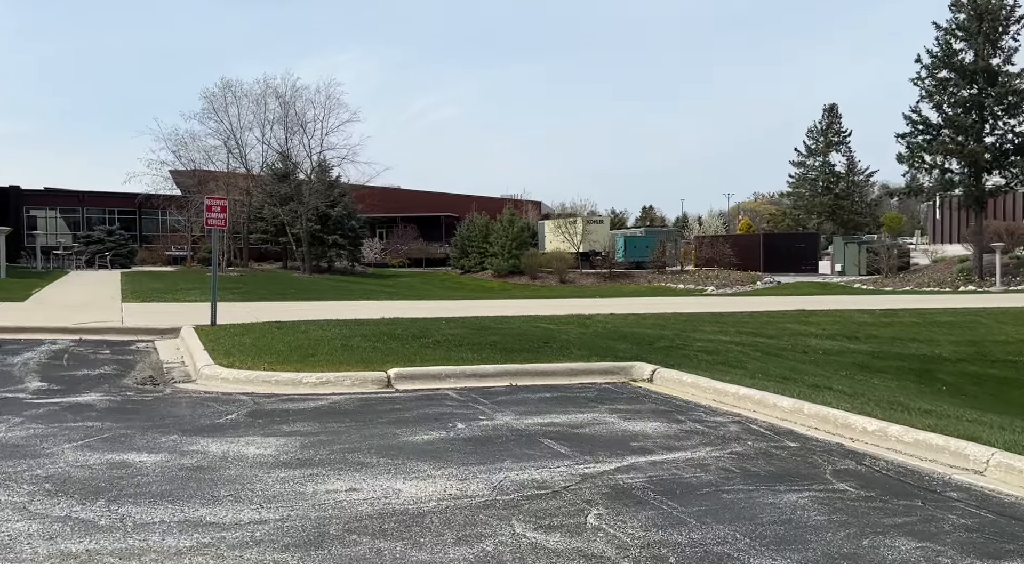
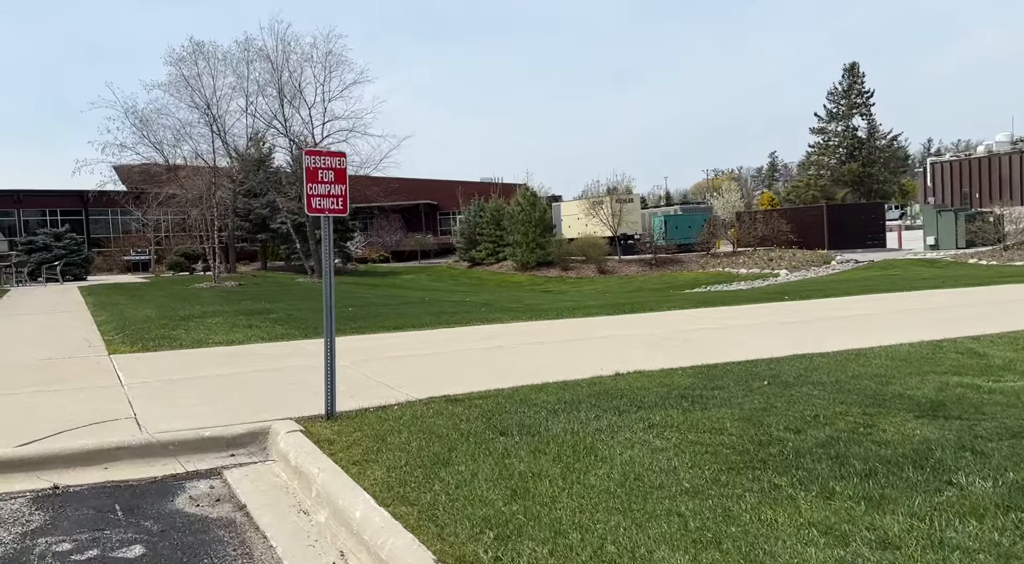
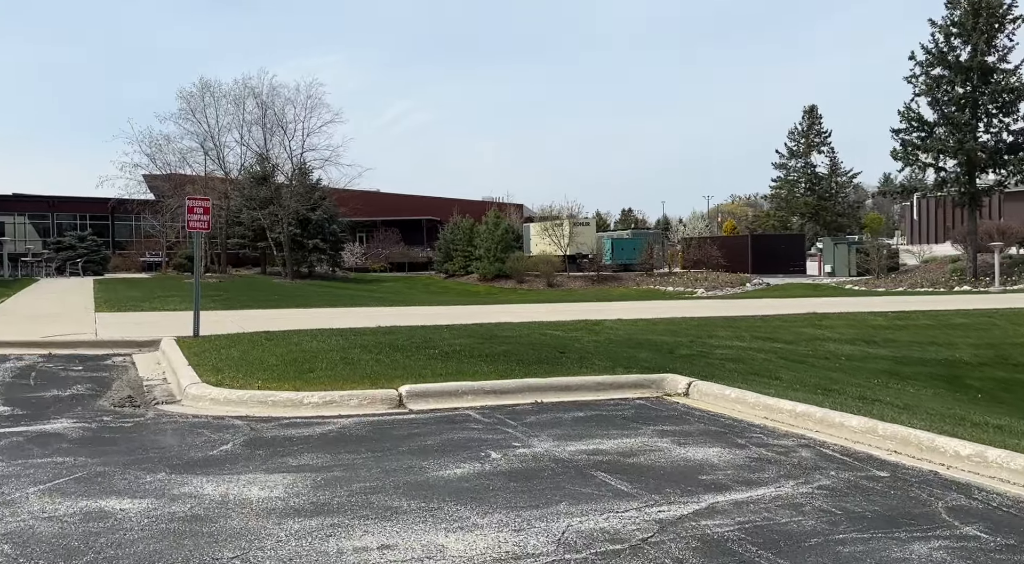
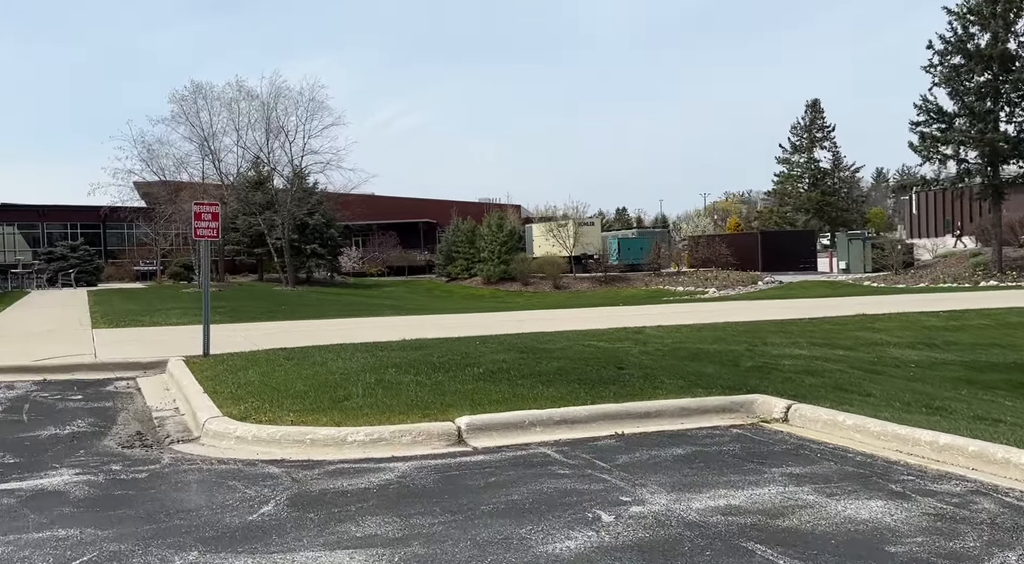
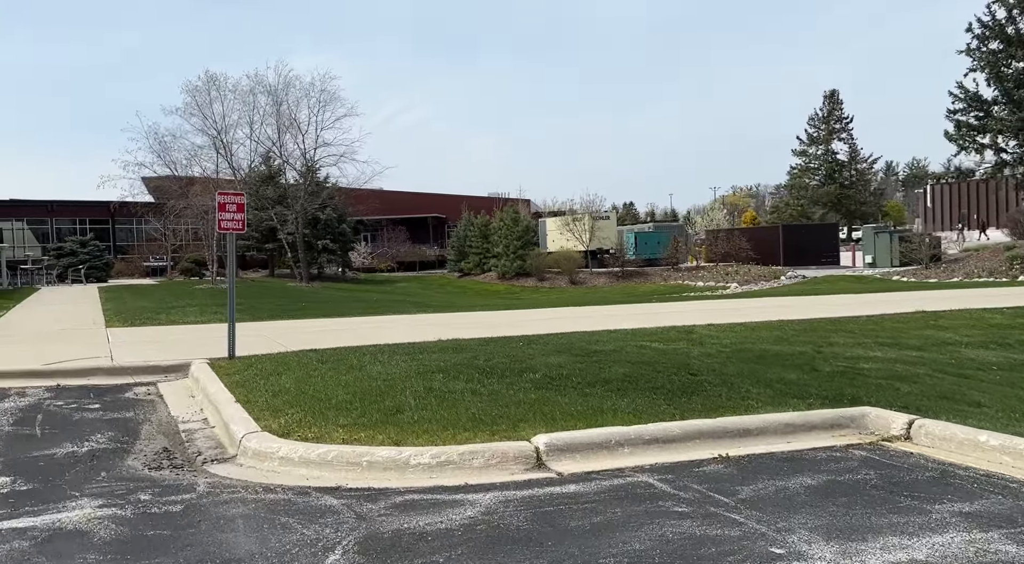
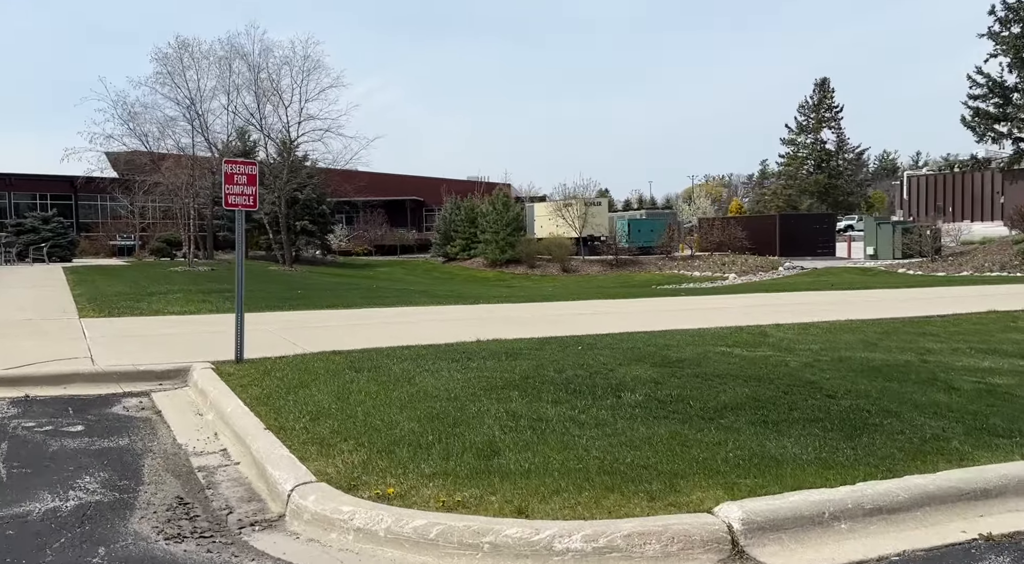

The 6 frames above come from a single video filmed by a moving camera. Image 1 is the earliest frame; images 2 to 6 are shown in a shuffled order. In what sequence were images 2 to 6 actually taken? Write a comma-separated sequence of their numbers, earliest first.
3, 4, 5, 6, 2
